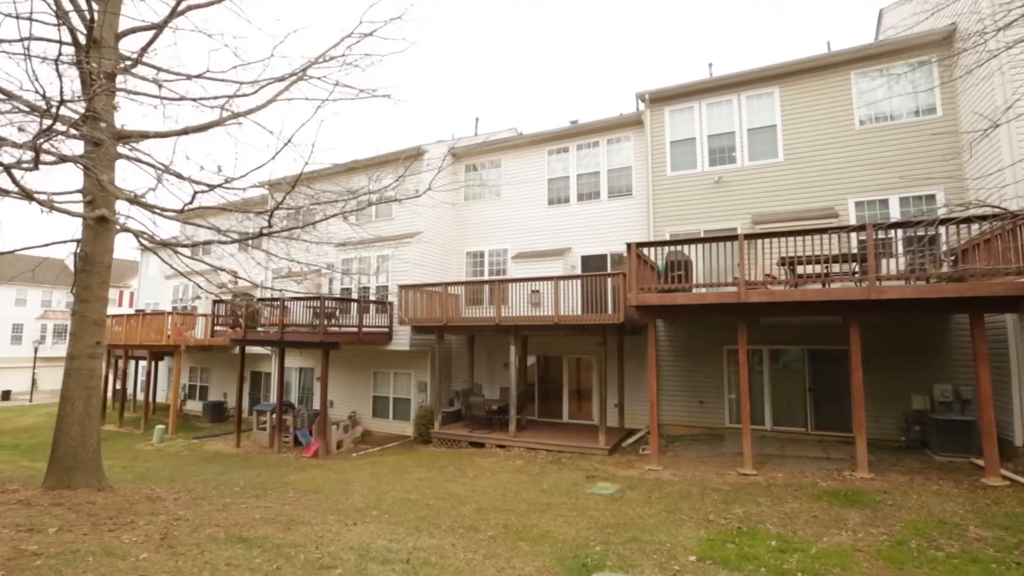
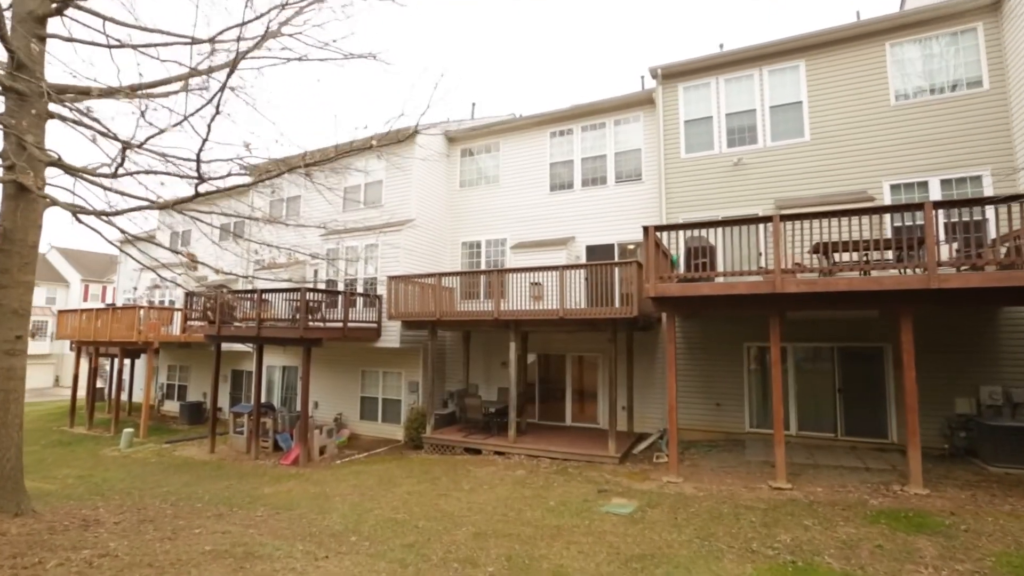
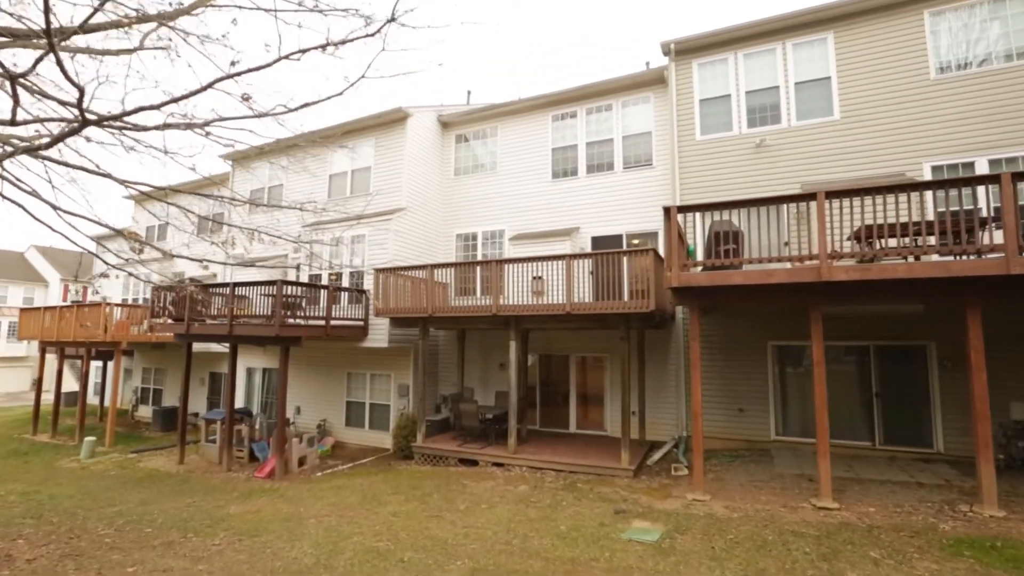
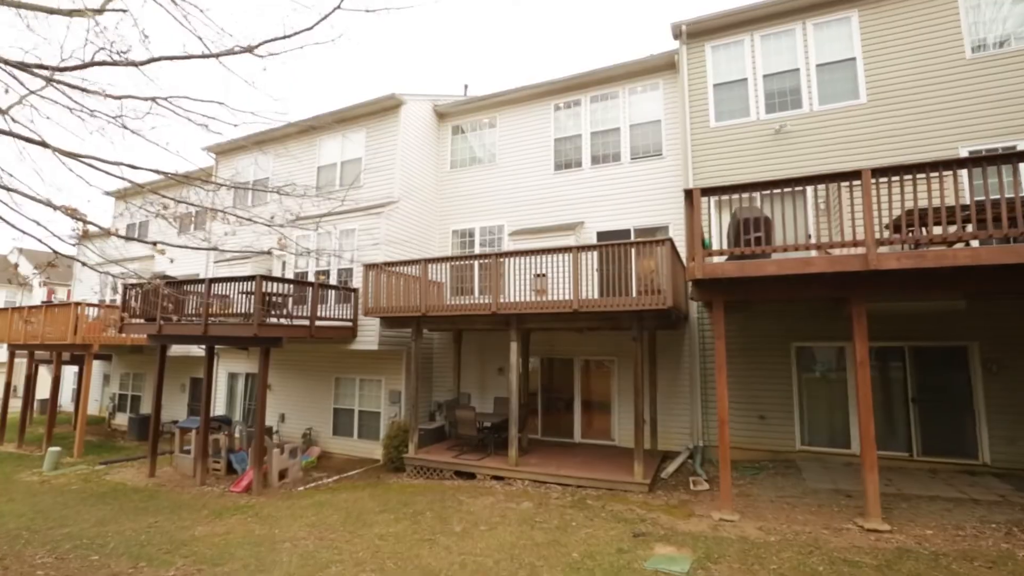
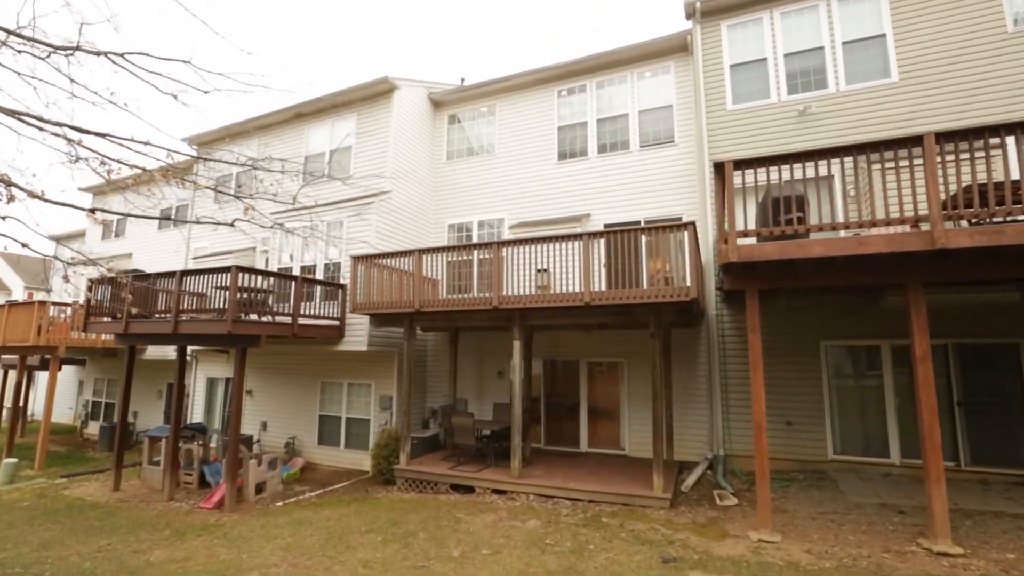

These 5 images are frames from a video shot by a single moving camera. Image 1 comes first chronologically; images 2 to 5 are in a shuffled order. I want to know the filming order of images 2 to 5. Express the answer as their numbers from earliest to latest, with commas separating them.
2, 3, 4, 5
